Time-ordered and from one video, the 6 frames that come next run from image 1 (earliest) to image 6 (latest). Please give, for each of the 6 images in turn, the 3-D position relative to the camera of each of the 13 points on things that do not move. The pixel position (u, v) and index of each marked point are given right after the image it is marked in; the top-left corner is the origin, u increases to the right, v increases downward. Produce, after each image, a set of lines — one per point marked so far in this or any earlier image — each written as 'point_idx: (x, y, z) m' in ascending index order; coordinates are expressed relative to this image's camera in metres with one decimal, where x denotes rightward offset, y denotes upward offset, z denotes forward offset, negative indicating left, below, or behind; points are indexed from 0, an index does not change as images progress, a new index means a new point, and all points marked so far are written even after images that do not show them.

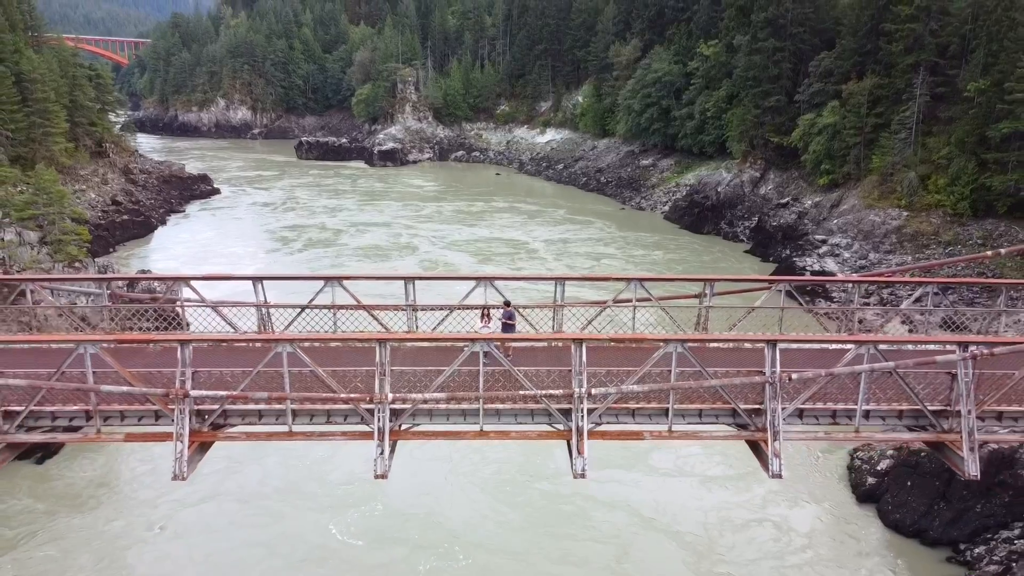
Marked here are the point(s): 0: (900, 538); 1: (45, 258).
0: (+5.3, -3.4, +10.9) m
1: (-9.8, +0.6, +17.2) m
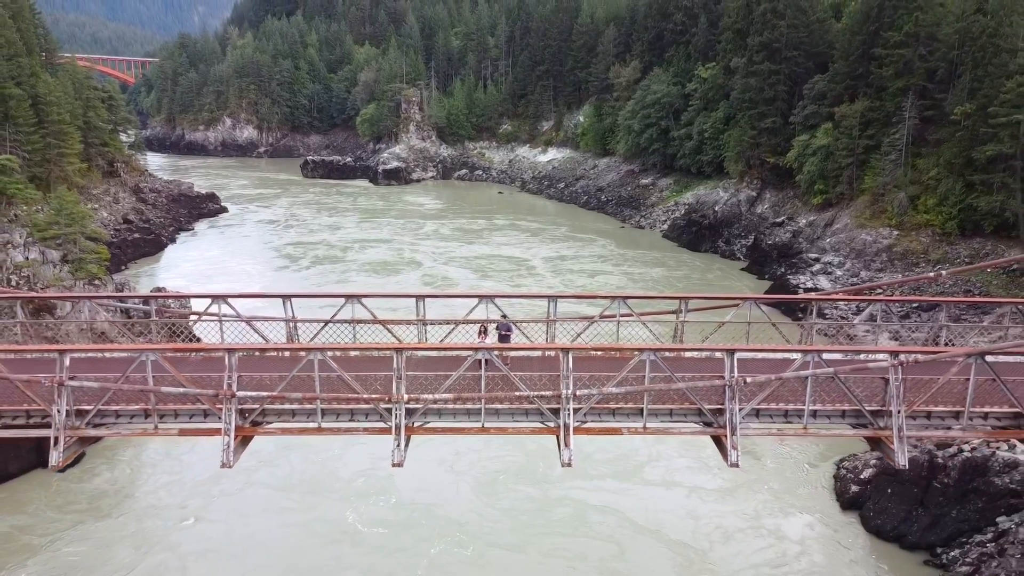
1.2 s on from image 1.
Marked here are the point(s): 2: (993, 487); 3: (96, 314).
0: (+5.3, -3.6, +11.5) m
1: (-9.8, +0.2, +17.9) m
2: (+6.5, -2.7, +10.9) m
3: (-8.2, -0.5, +15.9) m
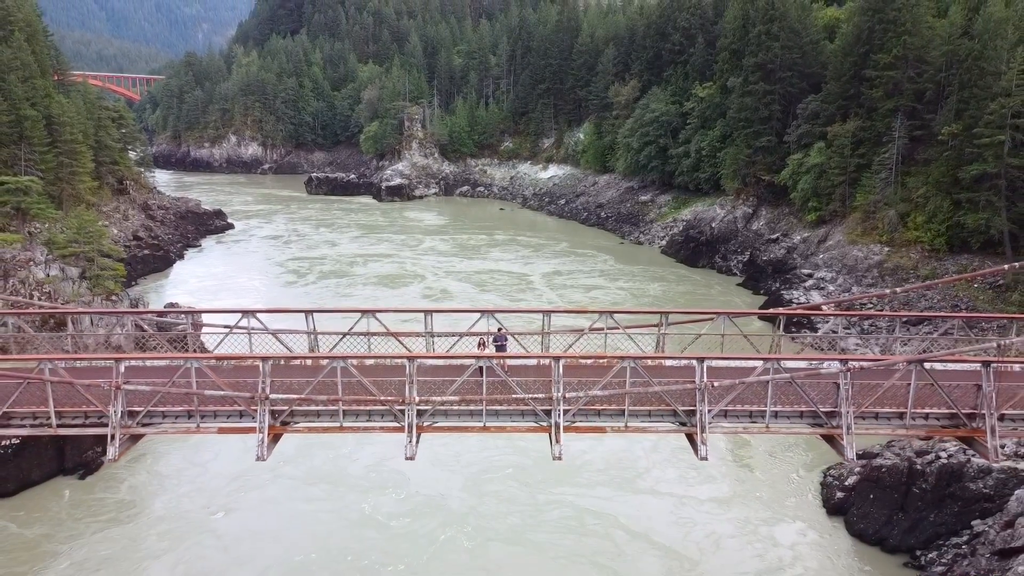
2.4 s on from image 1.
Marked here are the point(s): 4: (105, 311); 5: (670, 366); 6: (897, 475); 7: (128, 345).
0: (+5.3, -3.9, +12.1) m
1: (-9.8, -0.1, +18.6) m
2: (+6.5, -2.9, +11.5) m
3: (-8.2, -0.8, +16.6) m
4: (-7.5, -0.4, +14.9) m
5: (+2.1, -1.1, +11.7) m
6: (+5.8, -2.8, +12.2) m
7: (-7.9, -1.2, +16.7) m
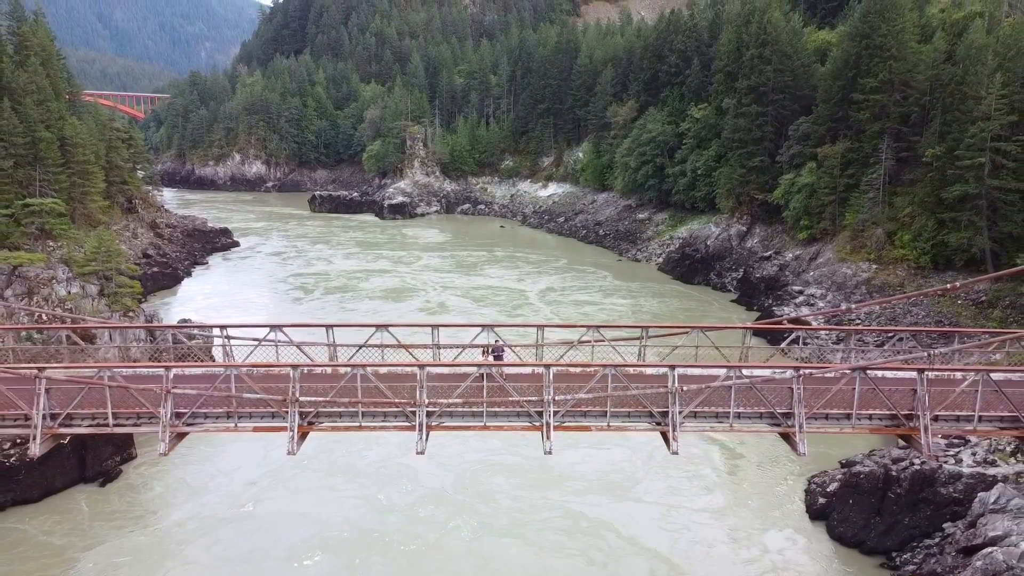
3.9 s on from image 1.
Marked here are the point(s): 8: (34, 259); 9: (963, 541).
0: (+5.3, -4.1, +12.9) m
1: (-9.8, -0.5, +19.4) m
2: (+6.5, -3.1, +12.3) m
3: (-8.2, -1.2, +17.4) m
4: (-7.5, -0.7, +15.7) m
5: (+2.1, -1.4, +12.5) m
6: (+5.8, -3.1, +13.0) m
7: (-7.9, -1.5, +17.5) m
8: (-11.4, +0.7, +19.4) m
9: (+6.2, -3.5, +11.1) m
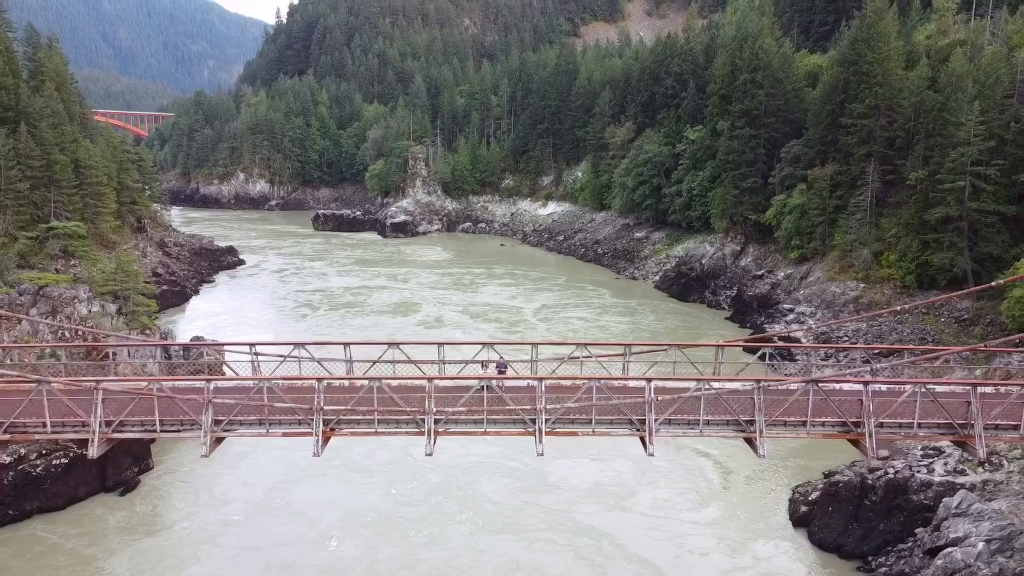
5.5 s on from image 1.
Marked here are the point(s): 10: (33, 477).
0: (+5.2, -4.5, +13.7) m
1: (-9.8, -1.0, +20.3) m
2: (+6.4, -3.5, +13.1) m
3: (-8.2, -1.6, +18.3) m
4: (-7.6, -1.1, +16.6) m
5: (+2.1, -1.7, +13.4) m
6: (+5.8, -3.4, +13.8) m
7: (-7.9, -2.0, +18.3) m
8: (-11.4, +0.2, +20.3) m
9: (+6.2, -3.8, +11.9) m
10: (-8.3, -3.3, +14.1) m
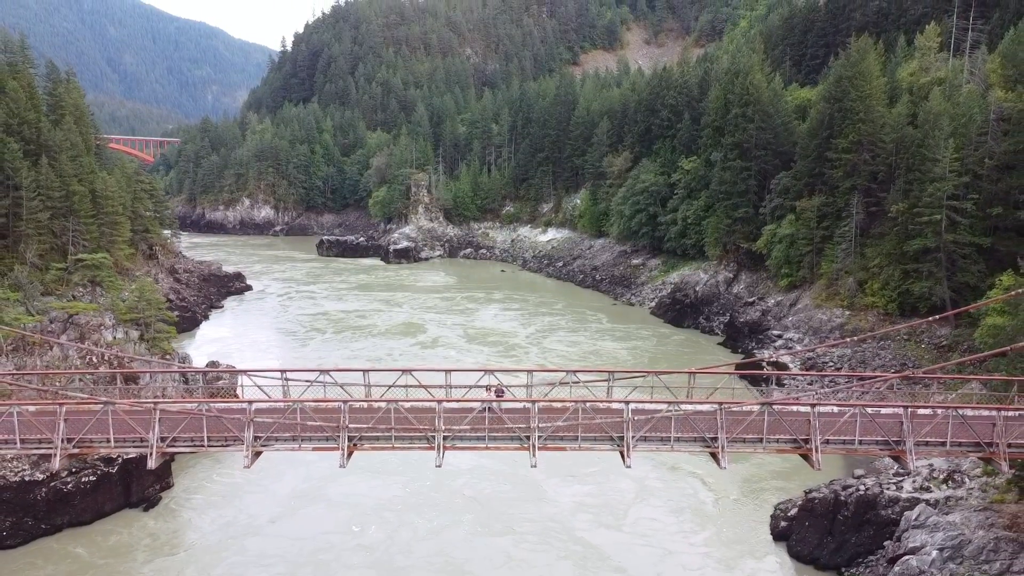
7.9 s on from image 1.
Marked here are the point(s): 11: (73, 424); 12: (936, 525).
0: (+5.2, -5.0, +14.7) m
1: (-9.8, -1.7, +21.5) m
2: (+6.4, -4.0, +14.2) m
3: (-8.2, -2.3, +19.4) m
4: (-7.6, -1.8, +17.8) m
5: (+2.1, -2.2, +14.5) m
6: (+5.7, -4.0, +14.9) m
7: (-8.0, -2.6, +19.5) m
8: (-11.5, -0.5, +21.5) m
9: (+6.1, -4.3, +13.0) m
10: (-8.3, -3.8, +15.2) m
11: (-7.3, -2.3, +13.4) m
12: (+6.7, -3.8, +12.8) m
